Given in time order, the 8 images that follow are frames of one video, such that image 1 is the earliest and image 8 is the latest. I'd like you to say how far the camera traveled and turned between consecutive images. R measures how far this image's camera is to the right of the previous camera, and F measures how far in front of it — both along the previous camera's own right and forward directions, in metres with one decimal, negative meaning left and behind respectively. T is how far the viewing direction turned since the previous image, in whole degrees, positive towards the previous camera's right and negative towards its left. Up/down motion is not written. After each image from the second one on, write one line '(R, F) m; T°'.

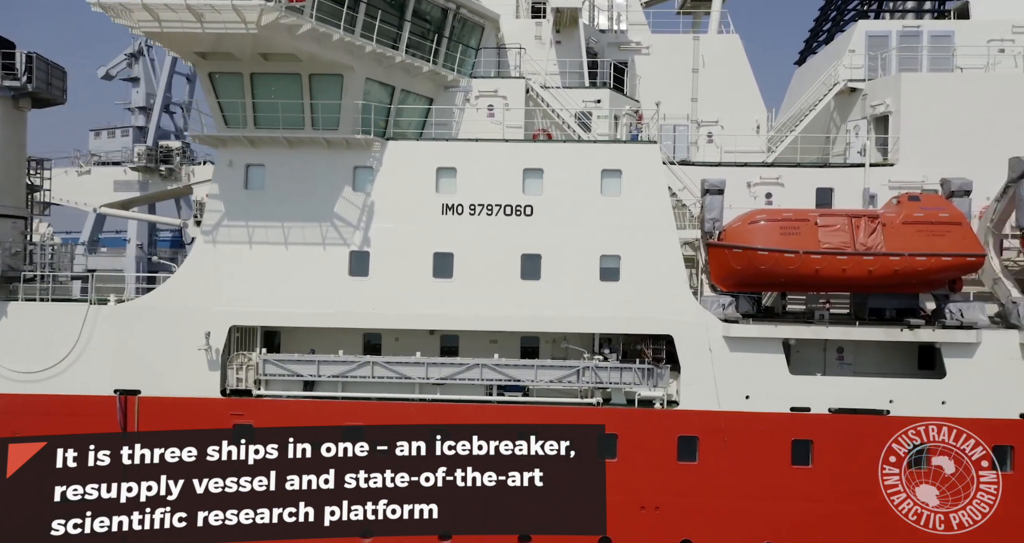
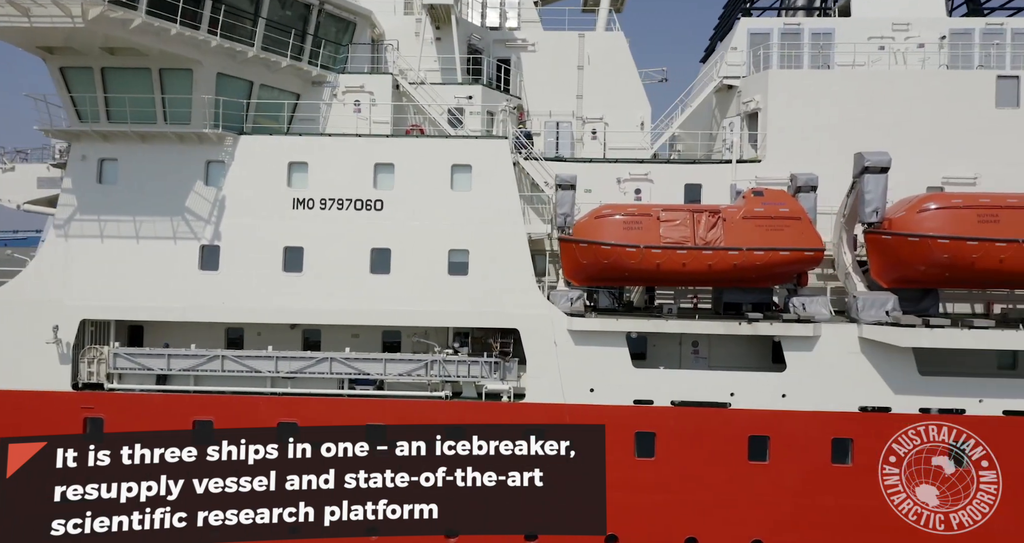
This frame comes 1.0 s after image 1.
(+2.2, -0.1) m; 0°
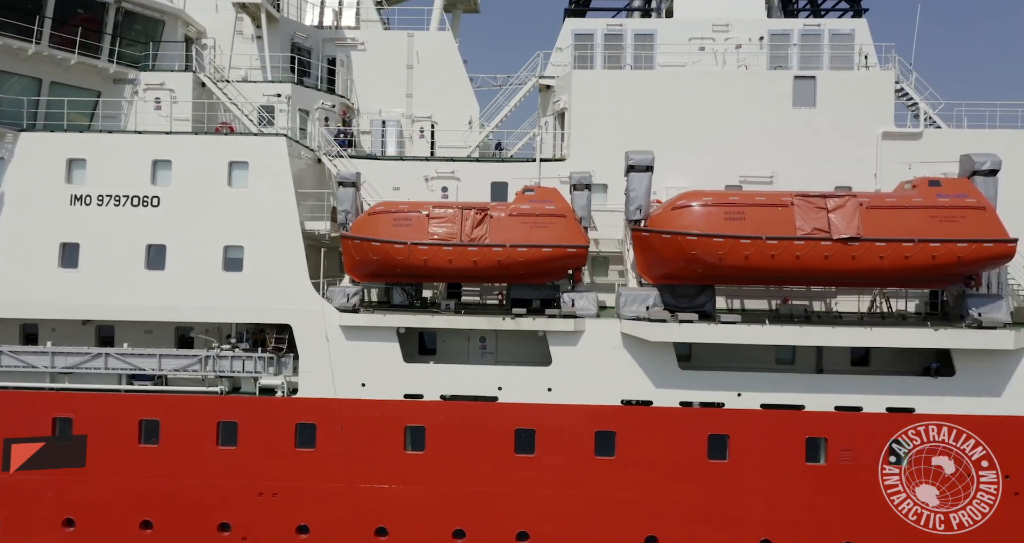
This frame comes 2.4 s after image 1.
(+3.2, -0.2) m; +1°
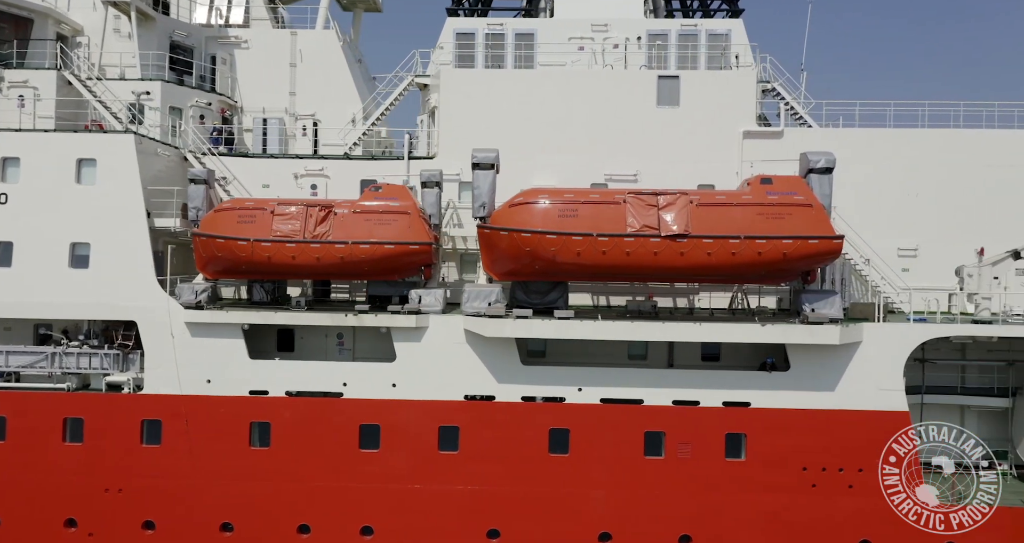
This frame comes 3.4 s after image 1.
(+2.2, -0.1) m; +1°
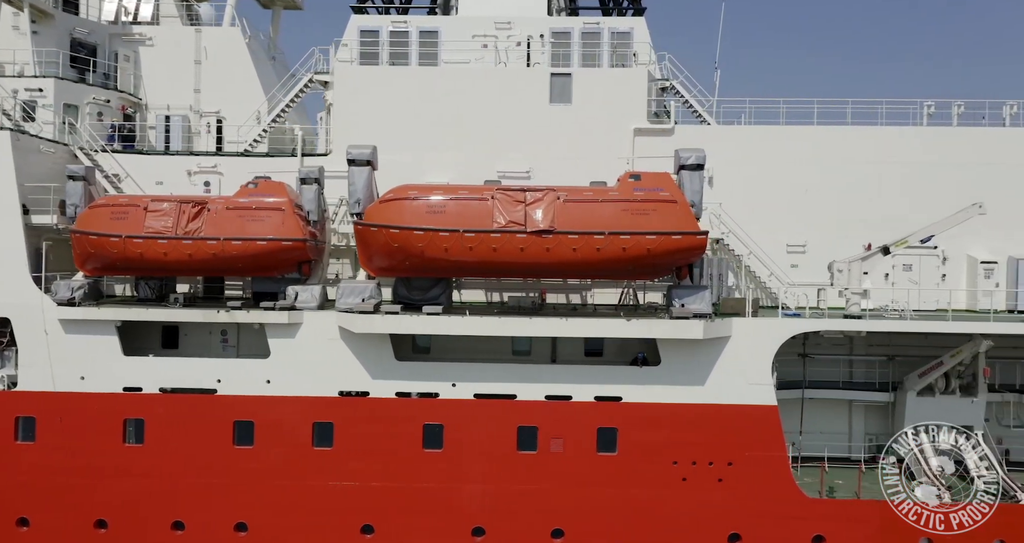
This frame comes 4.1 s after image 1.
(+1.7, -0.1) m; +1°
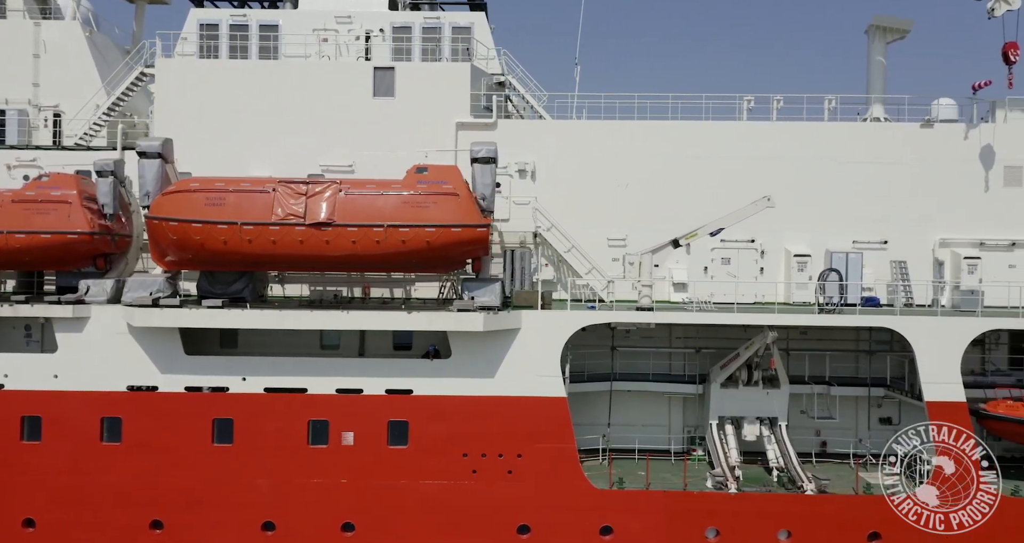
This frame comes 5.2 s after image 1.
(+2.9, 0.0) m; +1°
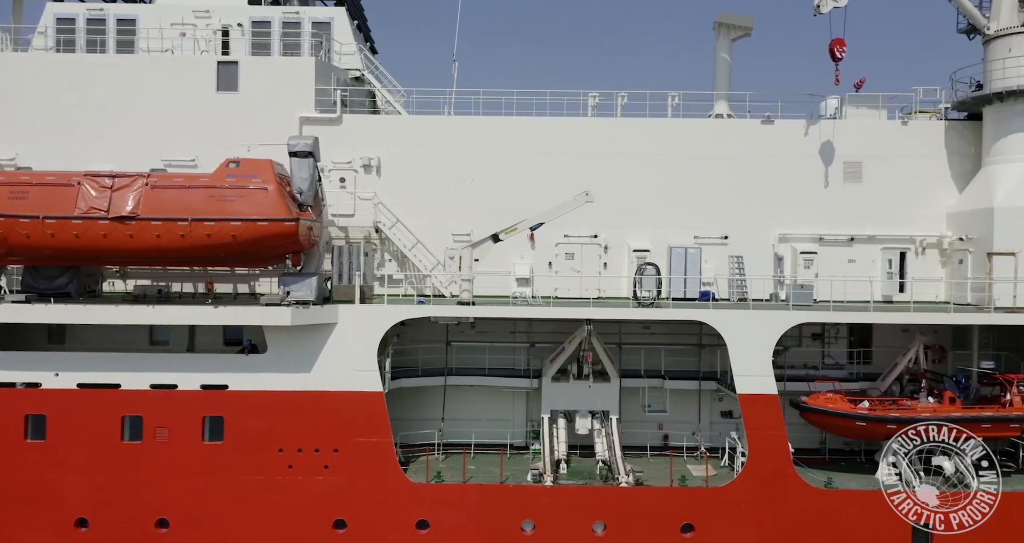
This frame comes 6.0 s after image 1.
(+2.5, 0.0) m; +1°
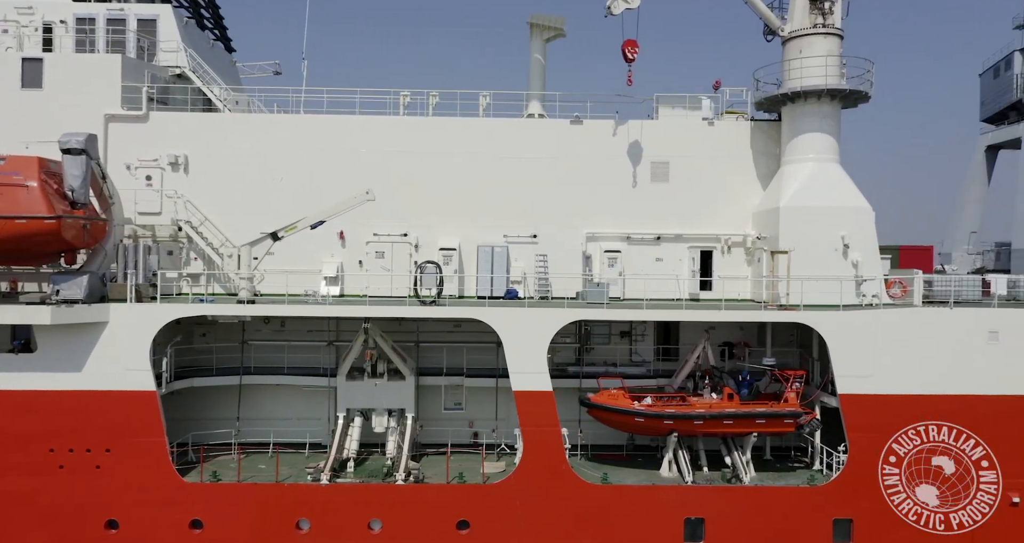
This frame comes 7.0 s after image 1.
(+3.0, -0.1) m; +2°
